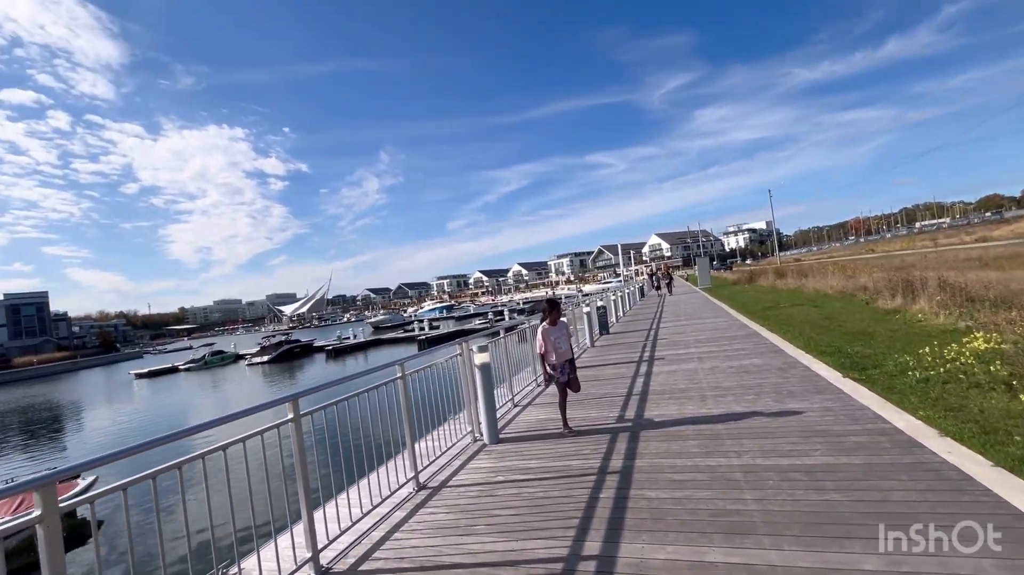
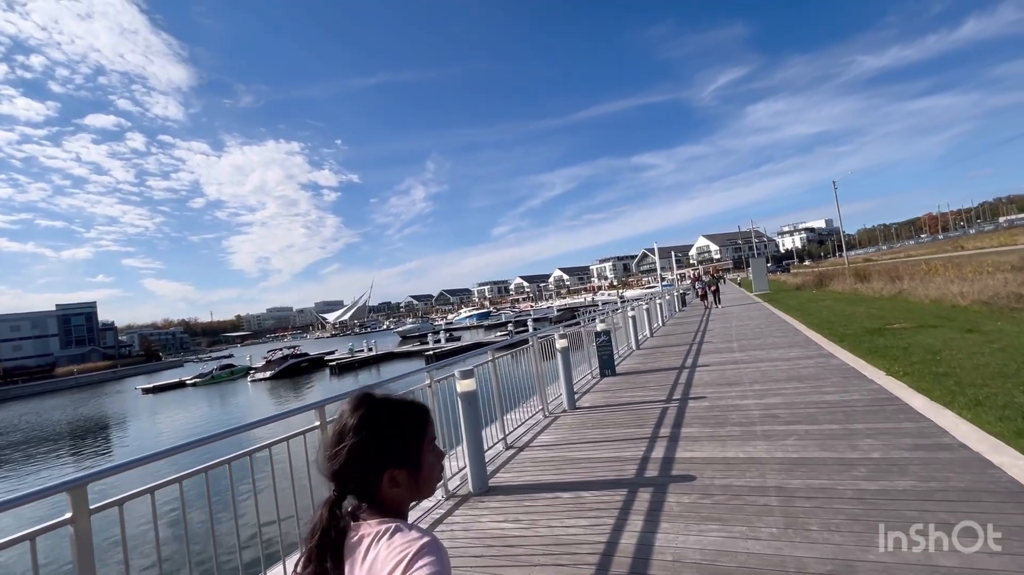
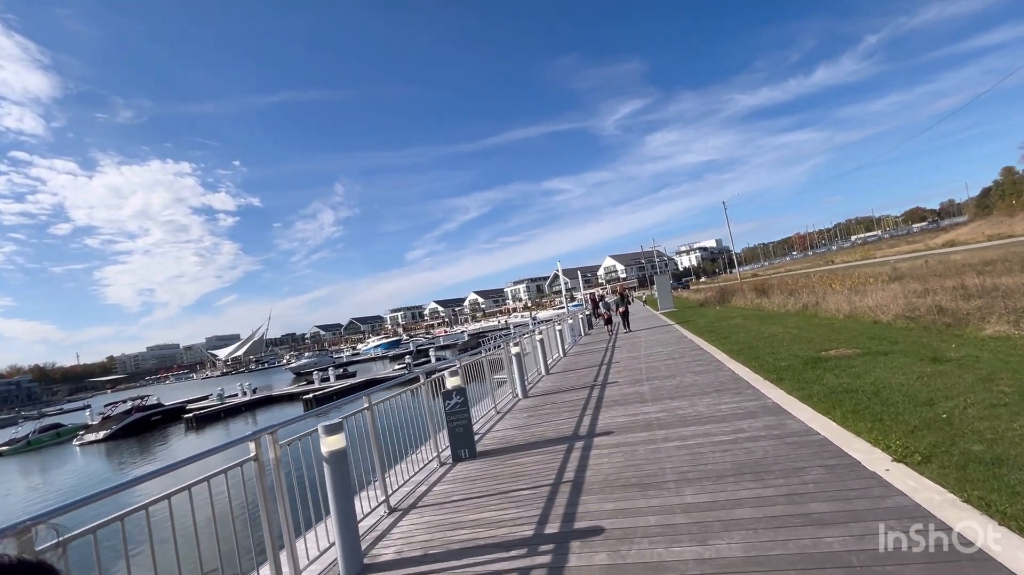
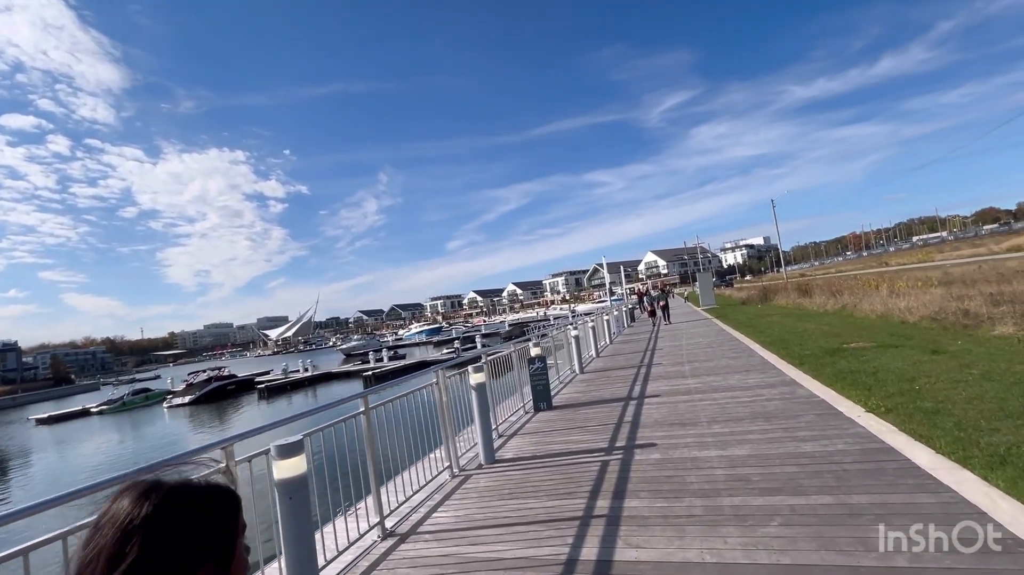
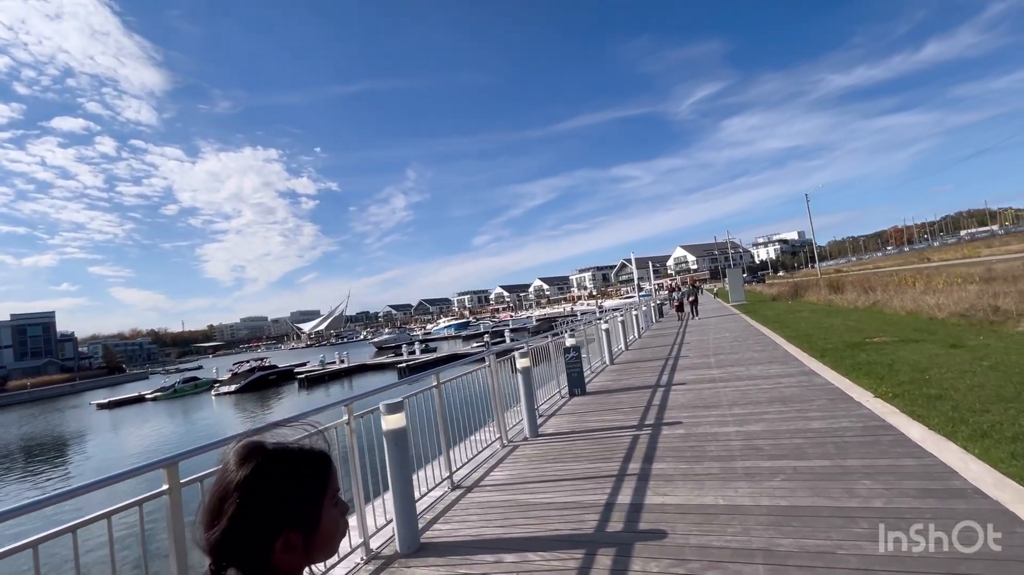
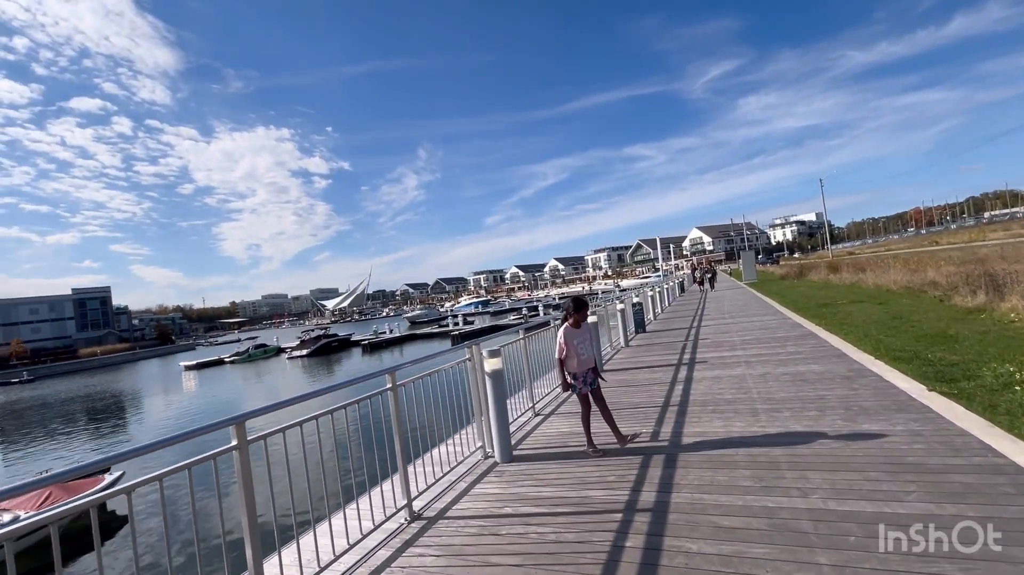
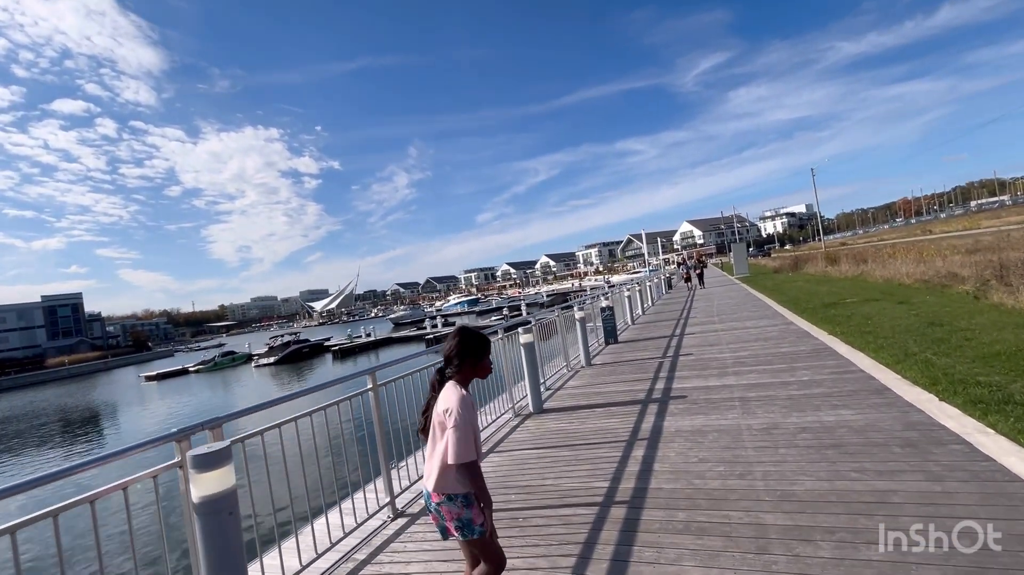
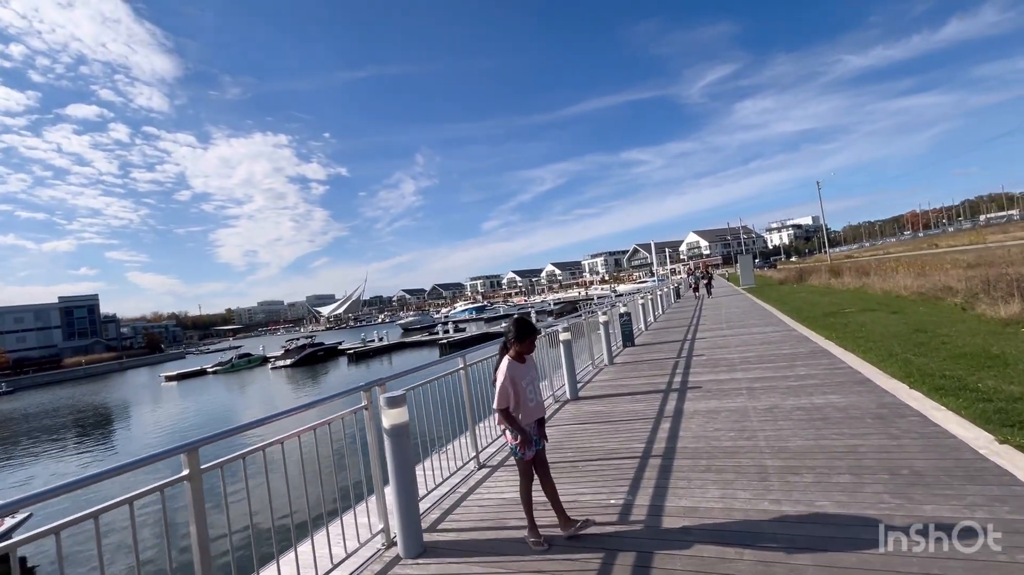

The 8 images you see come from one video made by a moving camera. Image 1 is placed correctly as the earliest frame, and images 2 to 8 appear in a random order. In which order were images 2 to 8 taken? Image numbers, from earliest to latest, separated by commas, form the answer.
6, 8, 7, 2, 5, 4, 3
